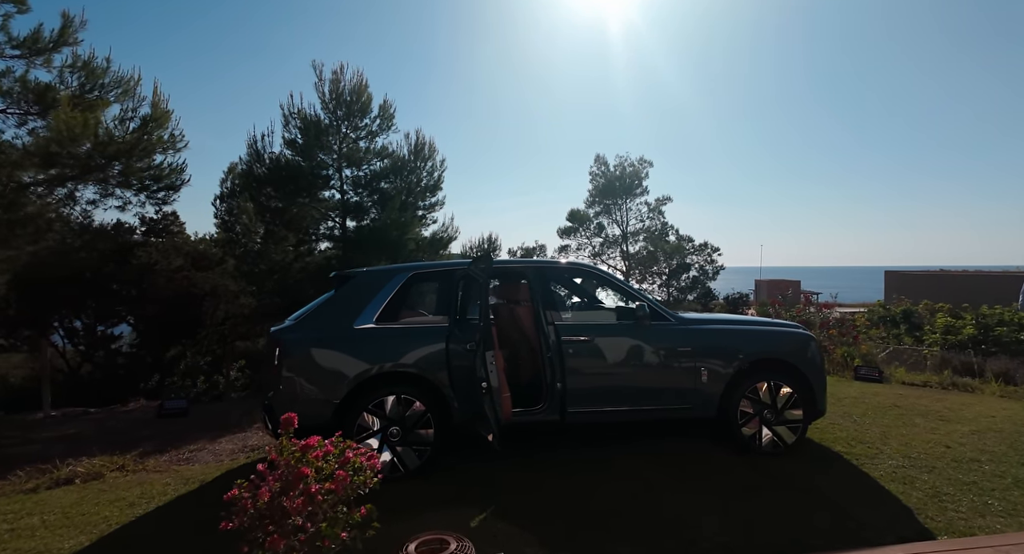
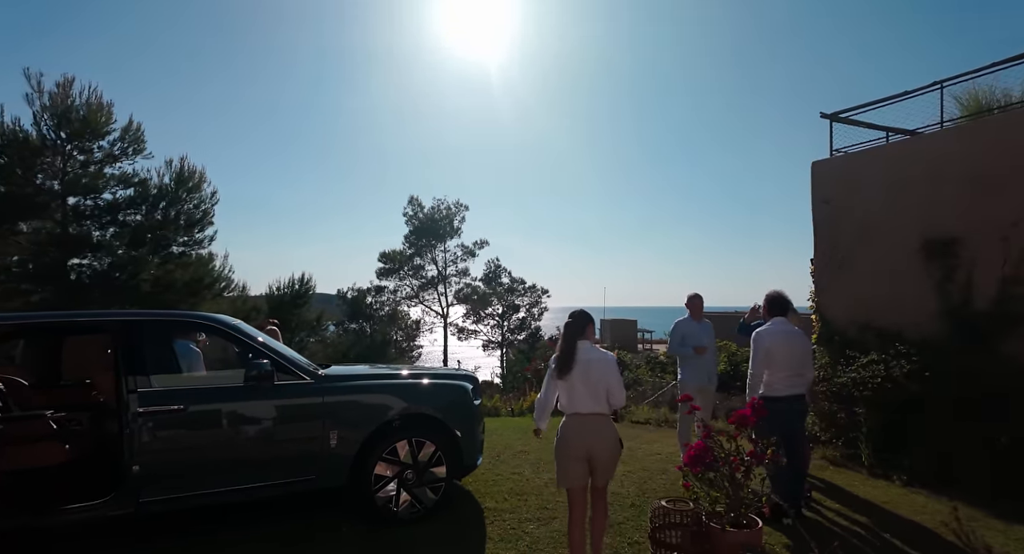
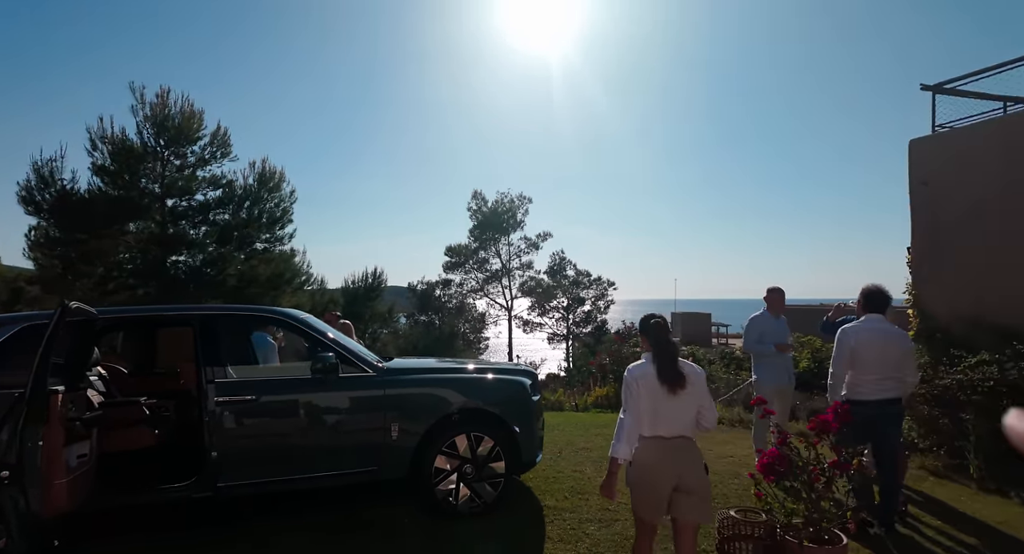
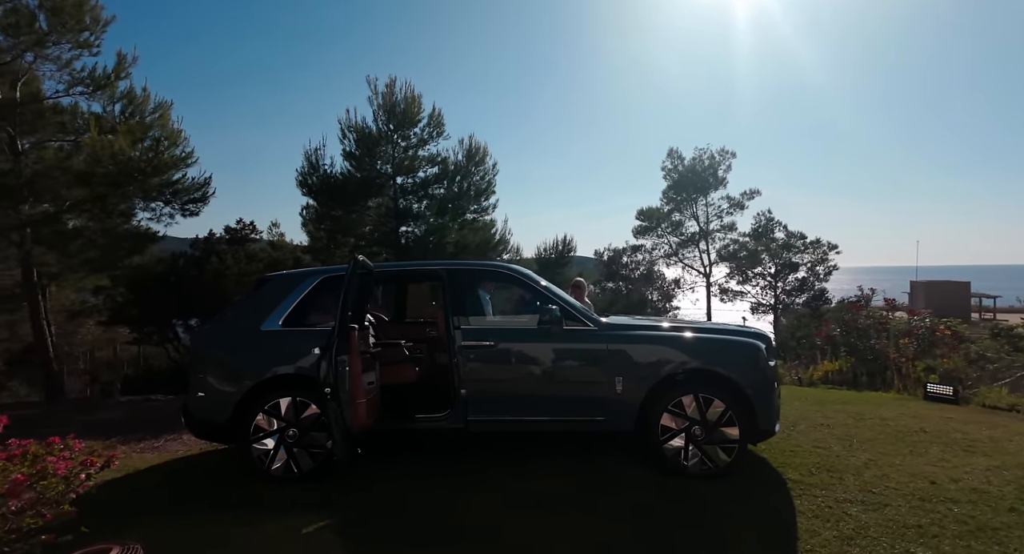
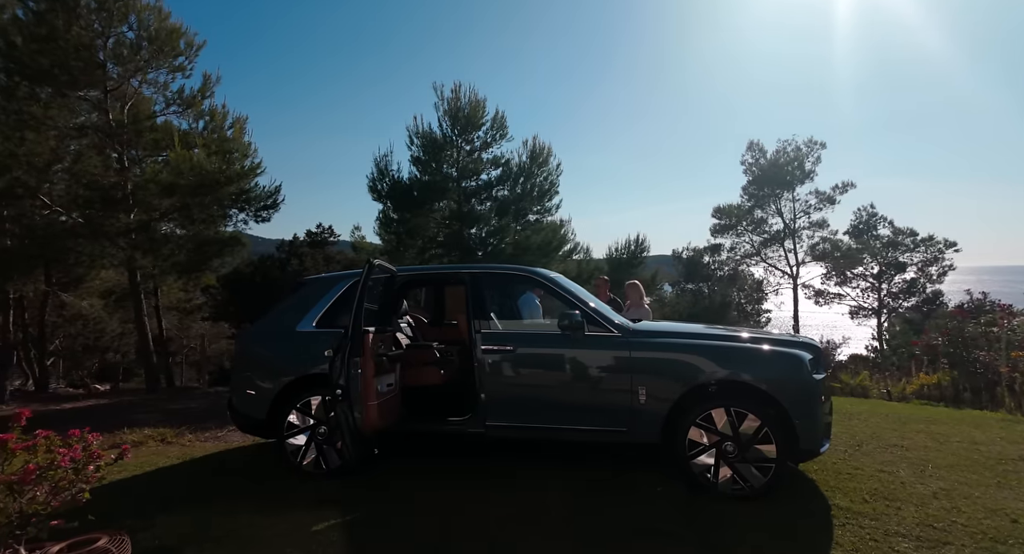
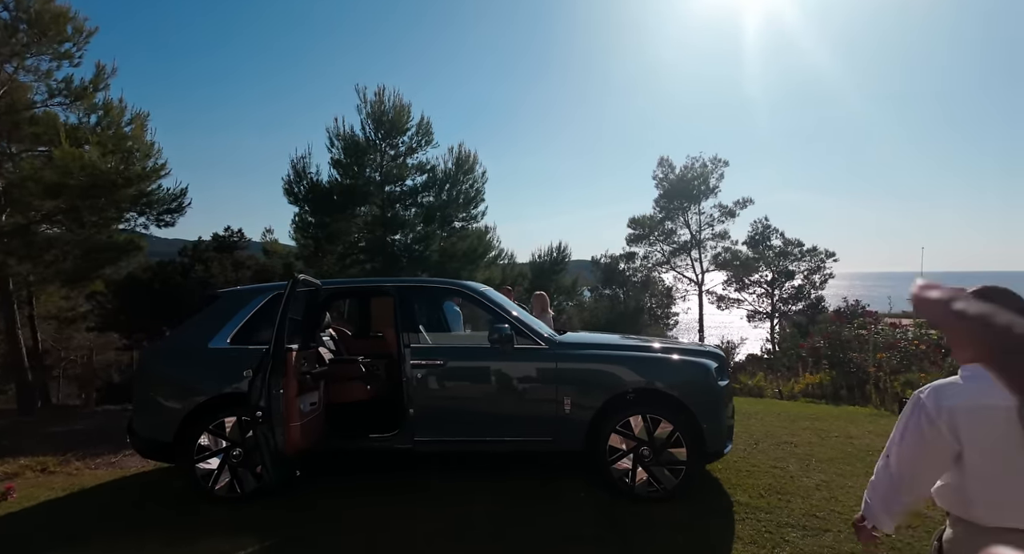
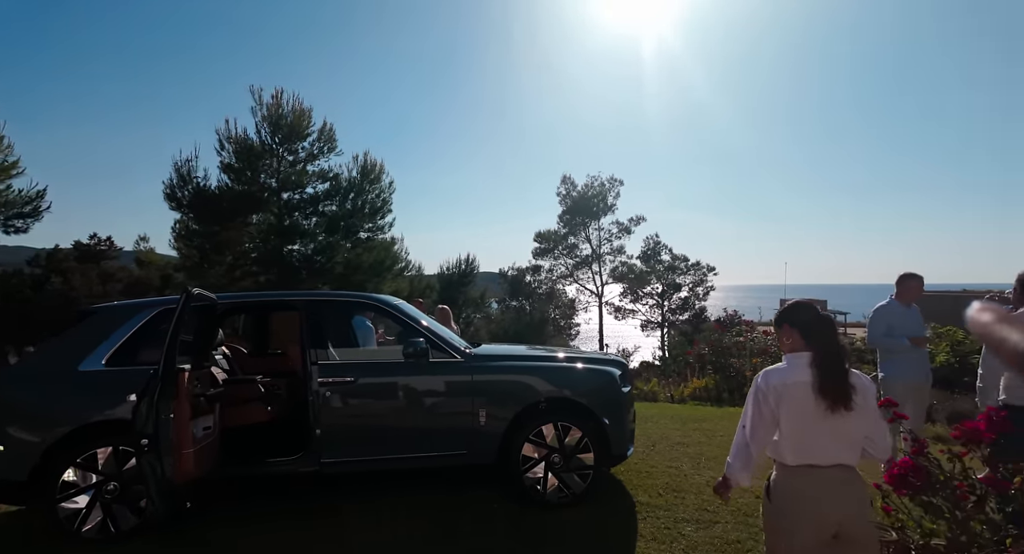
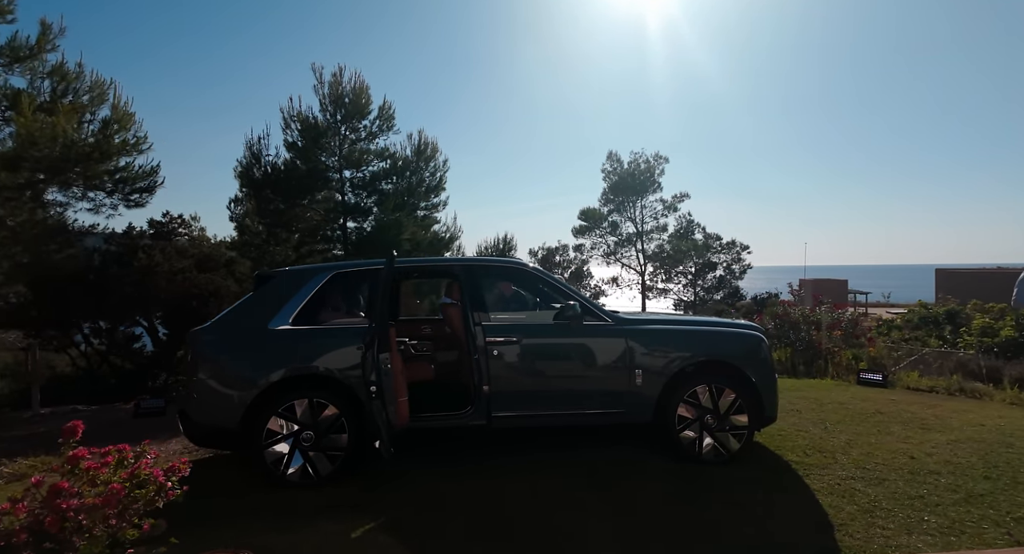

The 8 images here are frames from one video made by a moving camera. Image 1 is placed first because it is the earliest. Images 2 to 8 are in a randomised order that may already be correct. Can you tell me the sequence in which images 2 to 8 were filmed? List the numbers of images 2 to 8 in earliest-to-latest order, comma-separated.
8, 4, 5, 6, 7, 3, 2
